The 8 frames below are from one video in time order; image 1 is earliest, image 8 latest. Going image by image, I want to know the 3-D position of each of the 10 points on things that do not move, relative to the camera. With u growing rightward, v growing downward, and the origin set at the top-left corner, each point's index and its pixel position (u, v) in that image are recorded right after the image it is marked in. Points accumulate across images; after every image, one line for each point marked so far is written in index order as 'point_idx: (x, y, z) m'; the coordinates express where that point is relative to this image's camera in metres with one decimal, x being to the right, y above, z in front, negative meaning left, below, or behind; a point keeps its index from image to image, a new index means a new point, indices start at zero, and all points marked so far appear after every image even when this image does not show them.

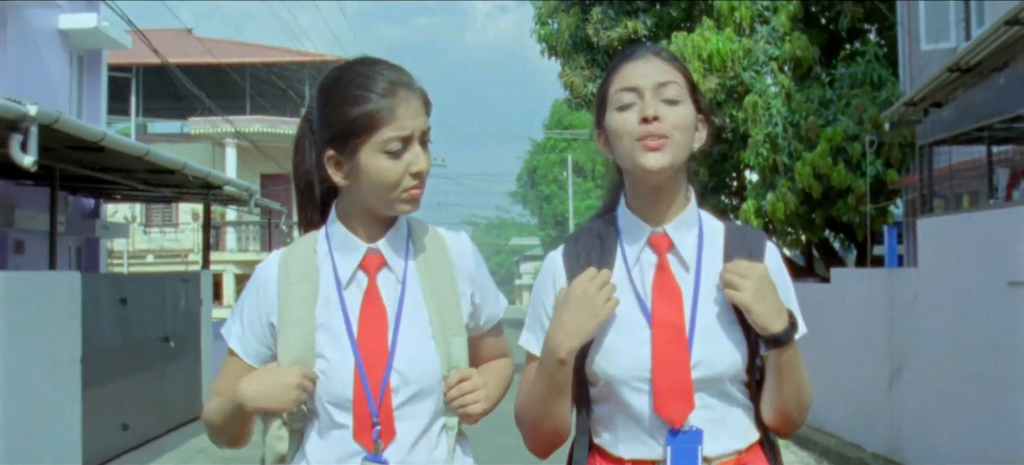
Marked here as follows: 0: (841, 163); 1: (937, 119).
0: (+4.3, +0.9, +13.8) m
1: (+3.6, +1.0, +9.2) m
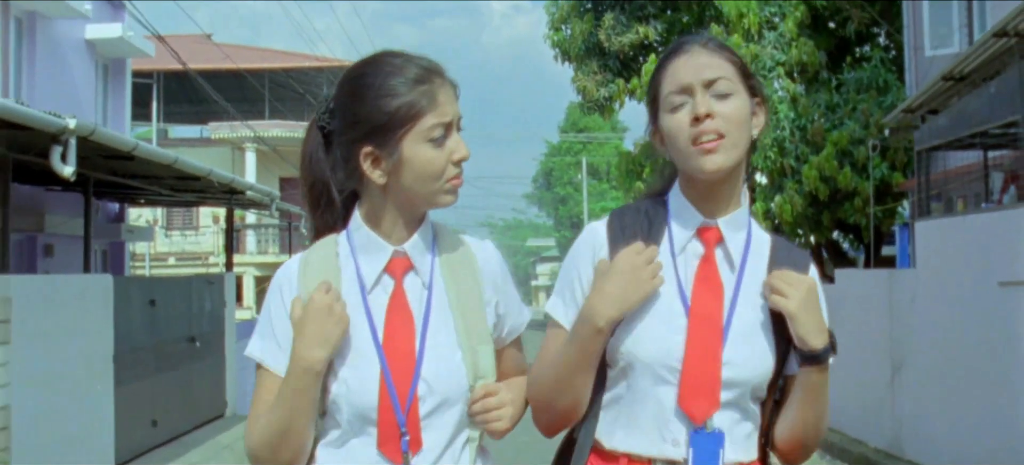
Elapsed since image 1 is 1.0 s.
0: (+4.5, +0.9, +14.1) m
1: (+3.7, +1.0, +9.5) m
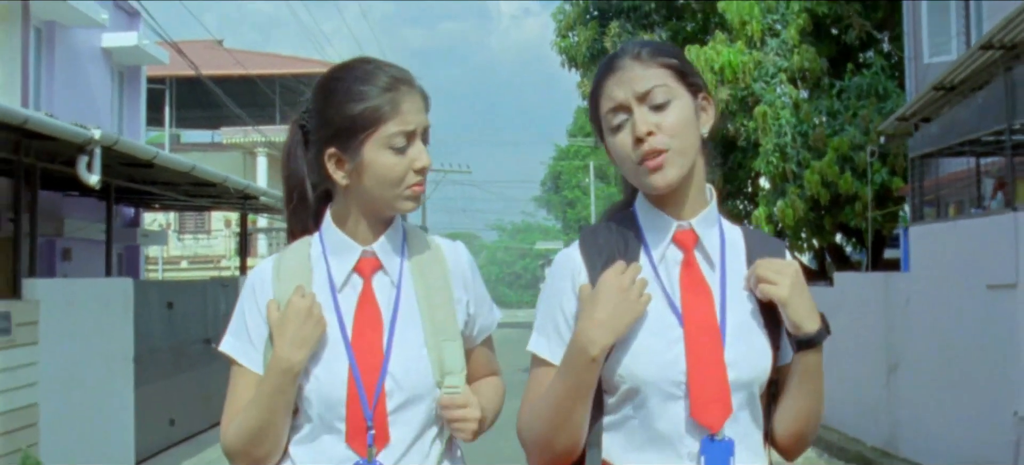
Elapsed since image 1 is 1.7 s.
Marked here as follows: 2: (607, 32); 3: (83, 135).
0: (+4.6, +0.8, +14.4) m
1: (+3.8, +0.9, +9.7) m
2: (+1.5, +3.1, +16.2) m
3: (-2.9, +0.7, +7.2) m
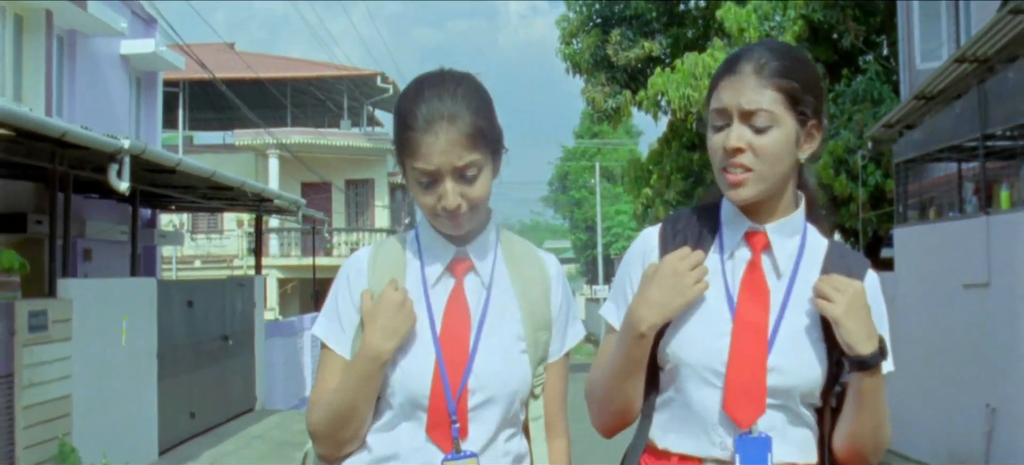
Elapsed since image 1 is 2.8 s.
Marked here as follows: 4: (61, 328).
0: (+4.6, +0.8, +14.8) m
1: (+3.8, +0.9, +10.2) m
2: (+1.5, +3.0, +16.7) m
3: (-2.9, +0.6, +7.7) m
4: (-3.3, -0.7, +7.7) m
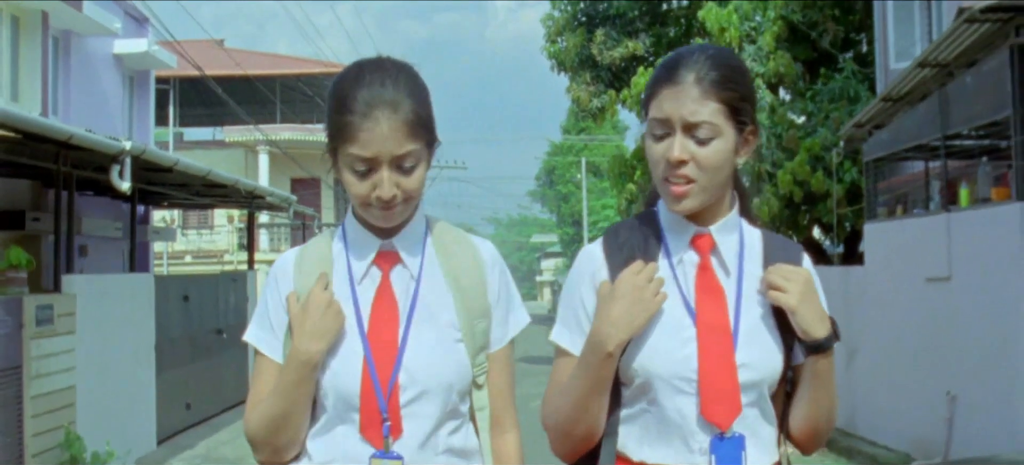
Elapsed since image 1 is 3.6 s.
0: (+4.4, +0.9, +15.2) m
1: (+3.7, +0.9, +10.6) m
2: (+1.3, +3.1, +17.0) m
3: (-3.0, +0.7, +8.1) m
4: (-3.4, -0.7, +8.1) m
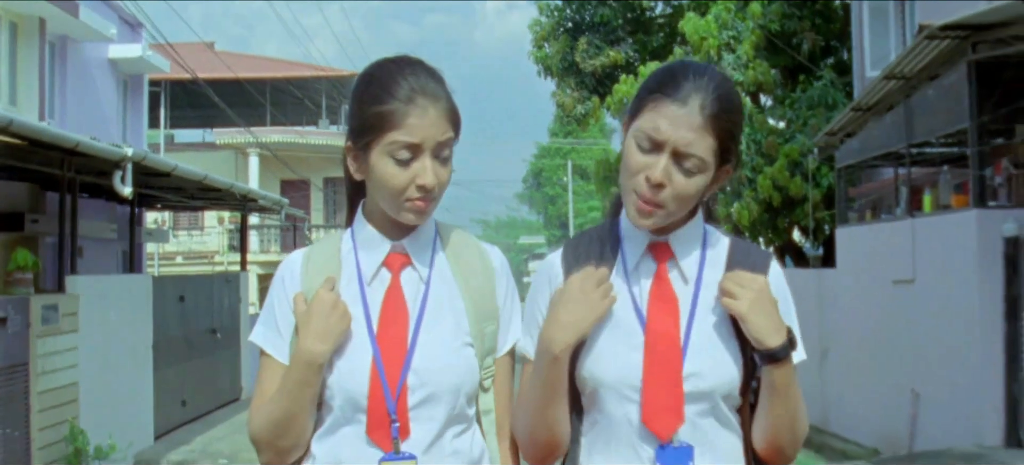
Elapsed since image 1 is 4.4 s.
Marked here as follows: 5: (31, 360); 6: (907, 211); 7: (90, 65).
0: (+4.3, +0.8, +15.7) m
1: (+3.5, +0.9, +11.0) m
2: (+1.1, +3.1, +17.4) m
3: (-3.2, +0.6, +8.4) m
4: (-3.5, -0.7, +8.4) m
5: (-3.5, -0.9, +7.7) m
6: (+3.5, +0.2, +9.3) m
7: (-6.6, +2.6, +16.6) m
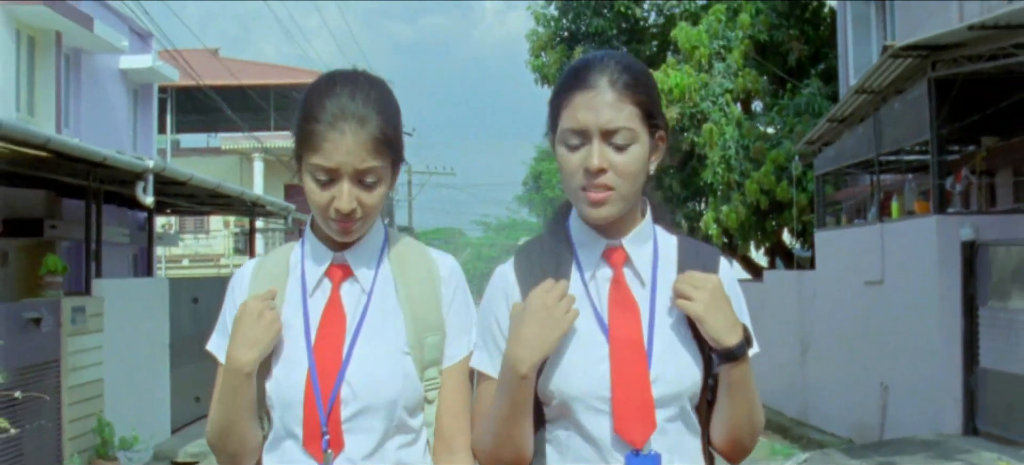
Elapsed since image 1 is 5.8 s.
0: (+4.2, +0.8, +16.3) m
1: (+3.5, +0.9, +11.6) m
2: (+1.1, +3.0, +18.0) m
3: (-3.2, +0.6, +9.0) m
4: (-3.6, -0.8, +9.0) m
5: (-3.5, -1.0, +8.3) m
6: (+3.4, +0.1, +9.9) m
7: (-6.7, +2.6, +17.3) m
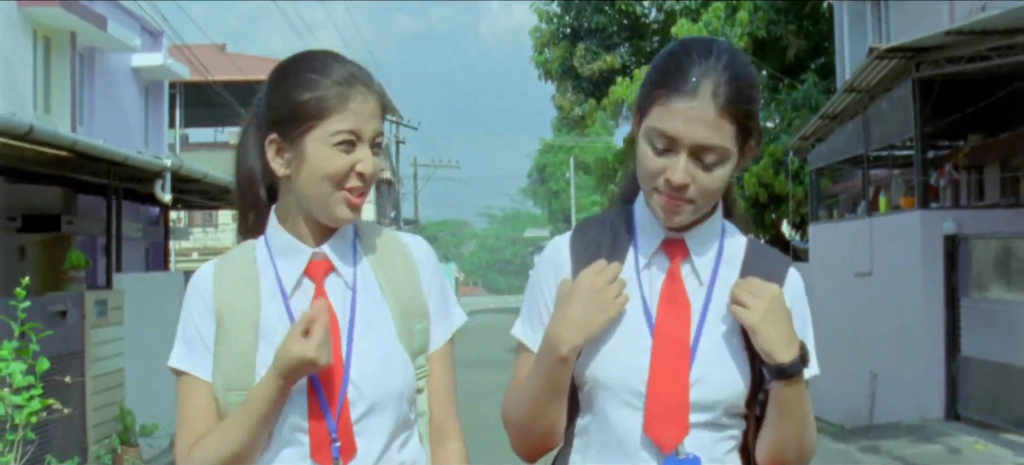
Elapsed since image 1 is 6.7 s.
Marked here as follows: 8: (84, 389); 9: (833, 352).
0: (+4.3, +0.9, +16.6) m
1: (+3.5, +0.9, +12.0) m
2: (+1.1, +3.1, +18.4) m
3: (-3.2, +0.6, +9.4) m
4: (-3.5, -0.7, +9.4) m
5: (-3.5, -1.0, +8.7) m
6: (+3.5, +0.2, +10.3) m
7: (-6.6, +2.6, +17.6) m
8: (-3.5, -1.3, +8.7) m
9: (+3.3, -1.2, +10.9) m
